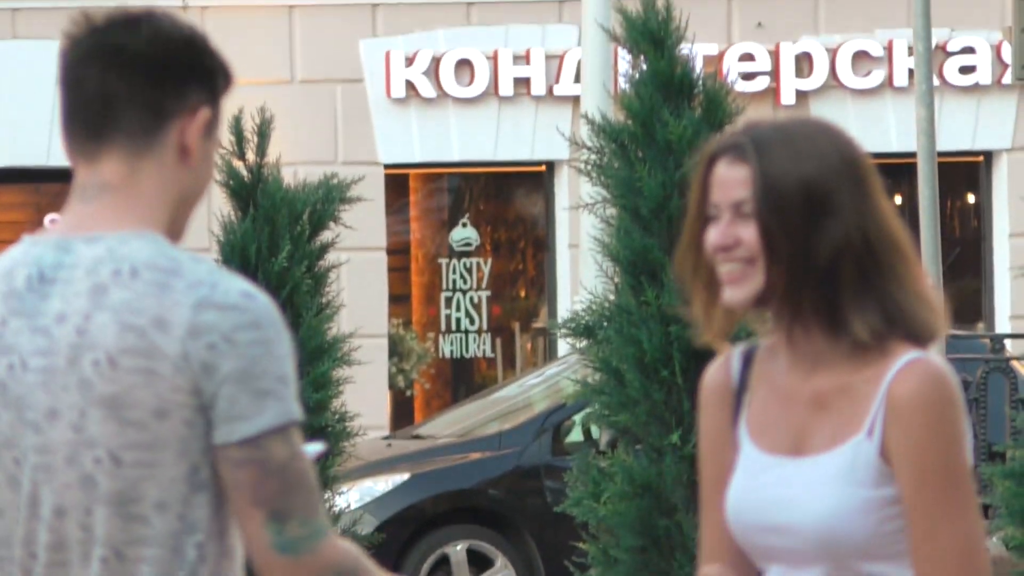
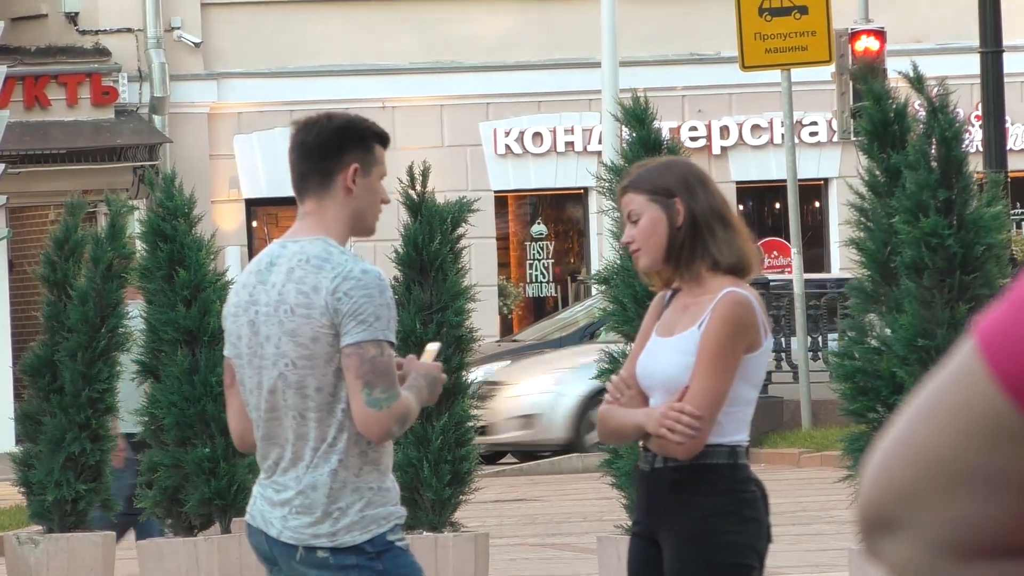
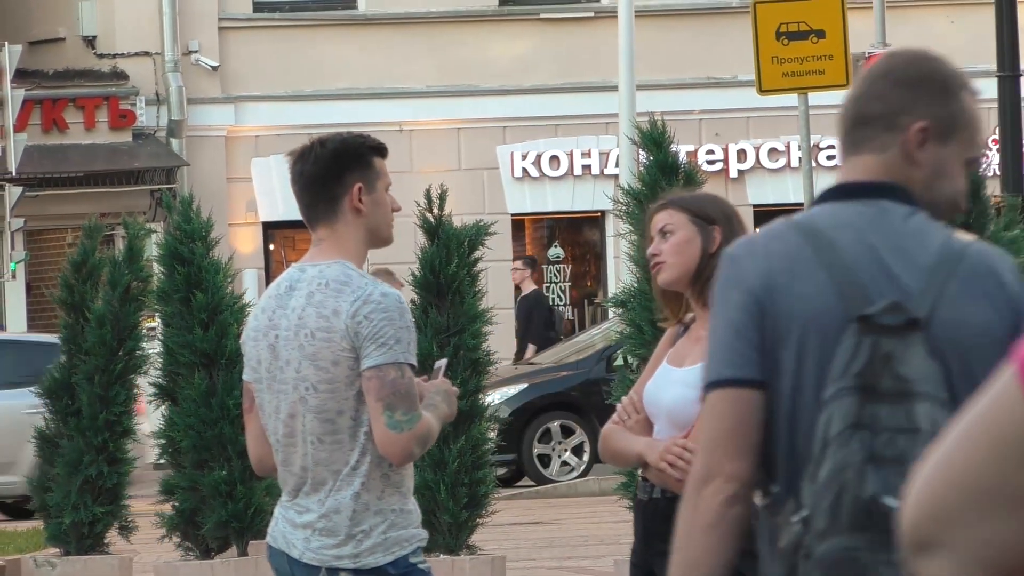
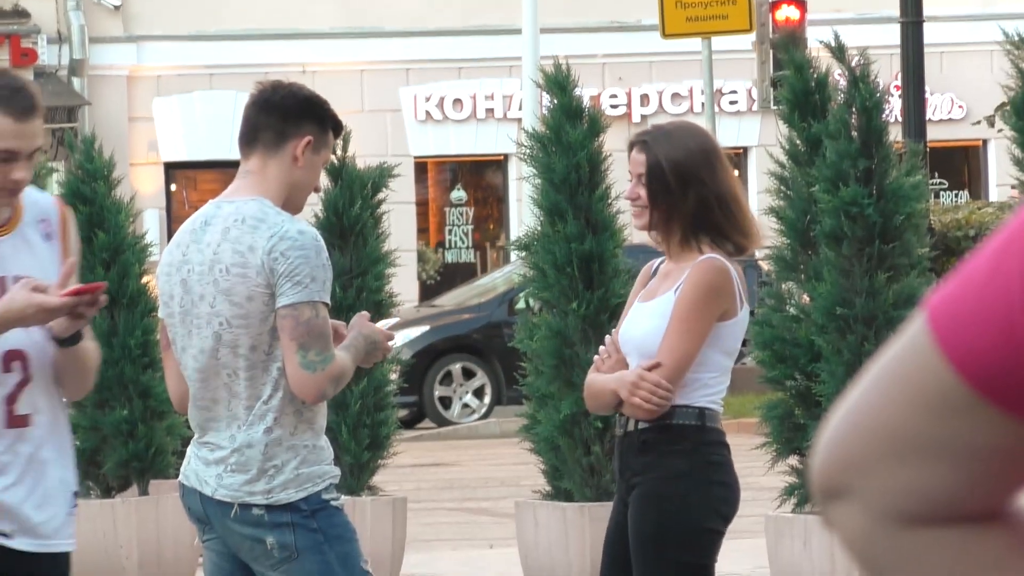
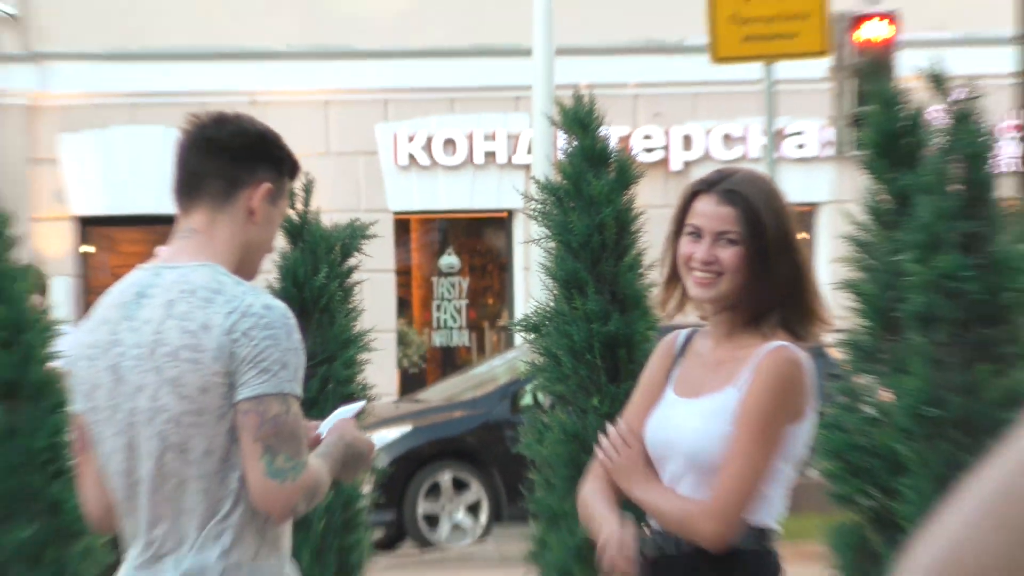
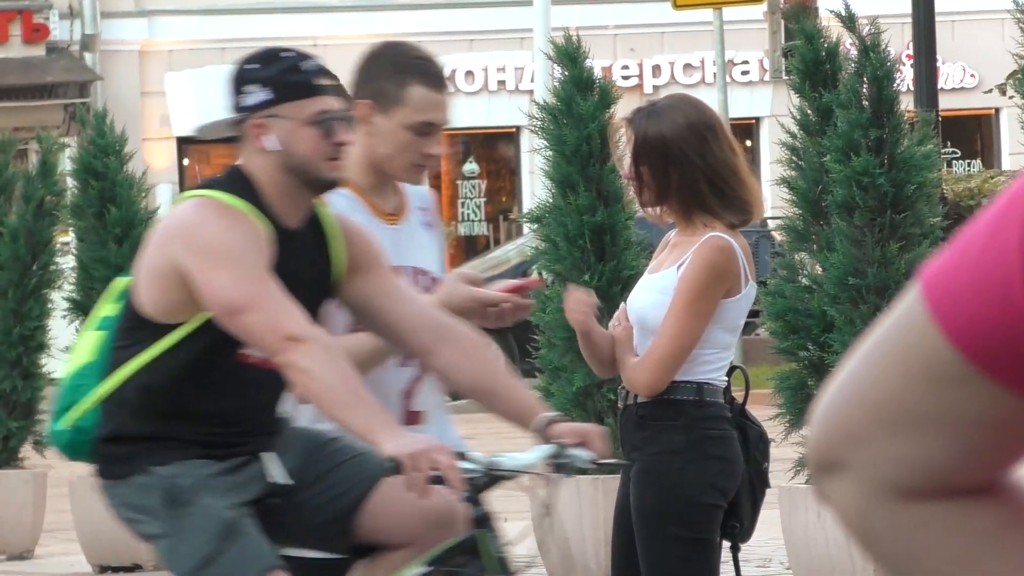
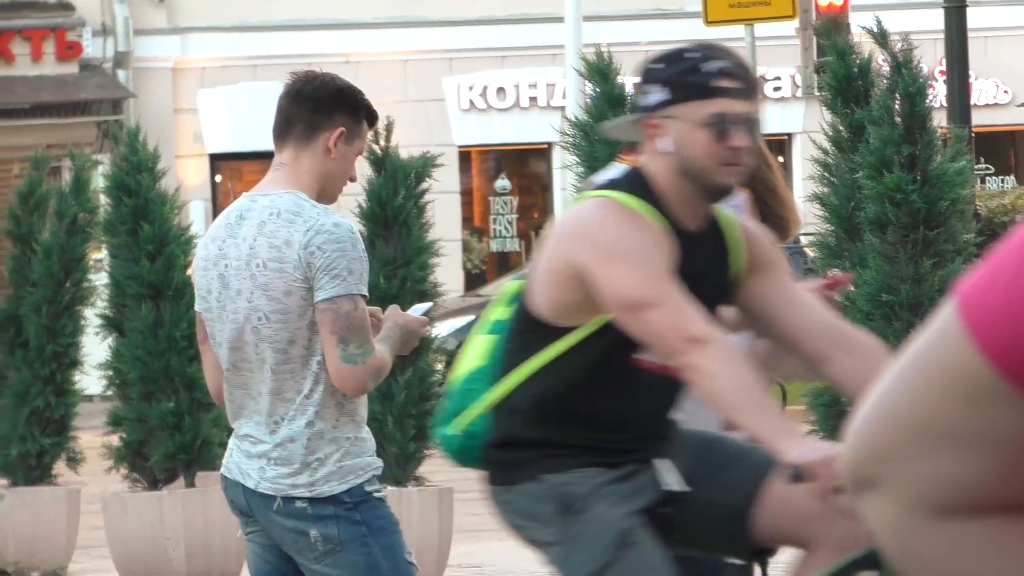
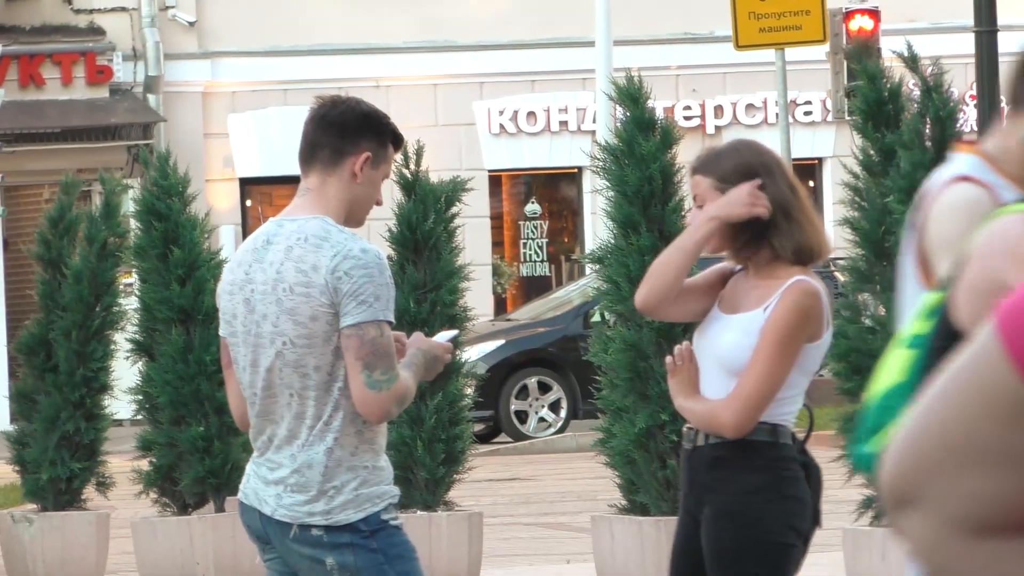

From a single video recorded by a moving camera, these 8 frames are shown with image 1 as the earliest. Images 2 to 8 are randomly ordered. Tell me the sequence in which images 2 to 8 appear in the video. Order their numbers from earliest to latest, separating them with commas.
5, 4, 6, 7, 8, 2, 3
